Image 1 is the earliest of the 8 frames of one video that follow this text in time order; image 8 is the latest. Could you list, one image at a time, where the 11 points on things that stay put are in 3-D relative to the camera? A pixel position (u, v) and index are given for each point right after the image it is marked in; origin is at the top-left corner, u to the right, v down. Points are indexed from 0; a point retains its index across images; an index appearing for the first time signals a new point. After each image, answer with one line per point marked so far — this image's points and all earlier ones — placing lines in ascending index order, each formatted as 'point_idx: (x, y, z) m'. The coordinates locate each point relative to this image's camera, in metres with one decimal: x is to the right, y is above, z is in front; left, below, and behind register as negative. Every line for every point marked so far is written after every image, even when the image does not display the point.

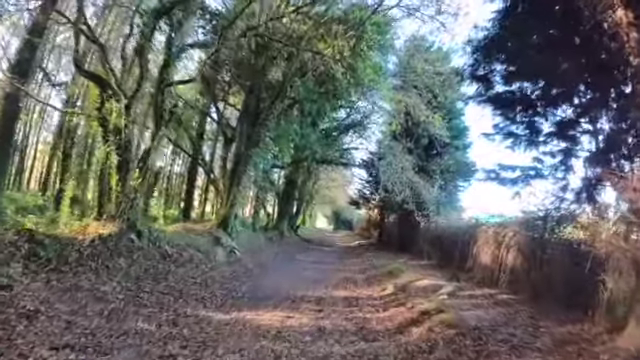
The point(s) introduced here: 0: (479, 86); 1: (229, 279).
0: (+3.5, +2.1, +13.9) m
1: (-2.0, -2.2, +13.6) m
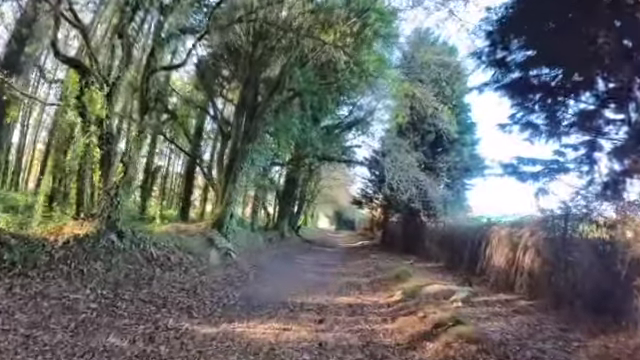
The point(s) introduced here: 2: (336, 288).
0: (+3.5, +2.2, +12.7) m
1: (-2.0, -2.1, +12.4) m
2: (+0.4, -2.4, +13.8) m
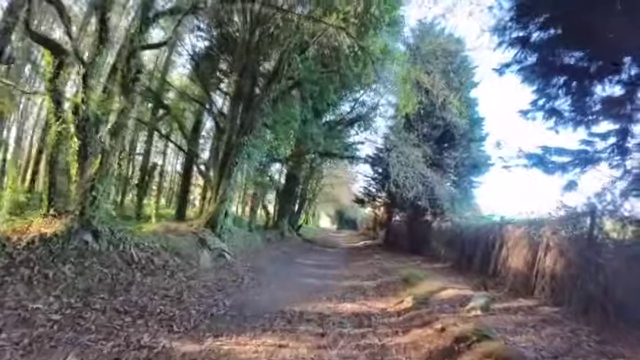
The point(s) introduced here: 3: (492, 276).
0: (+3.6, +2.3, +11.4) m
1: (-1.9, -2.0, +11.1) m
2: (+0.4, -2.2, +12.5) m
3: (+4.7, -2.6, +16.9) m
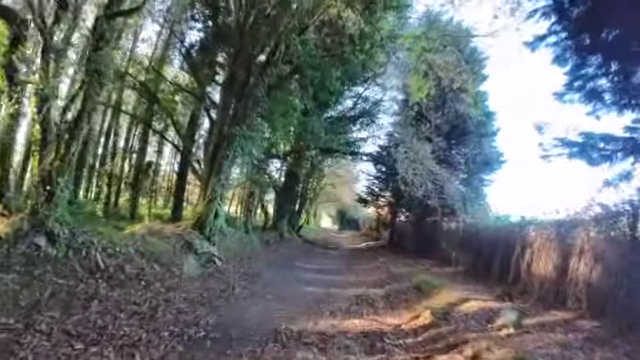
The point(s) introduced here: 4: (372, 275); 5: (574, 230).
0: (+3.6, +2.4, +9.7) m
1: (-1.9, -1.9, +9.4) m
2: (+0.4, -2.1, +10.8) m
3: (+4.7, -2.5, +15.2) m
4: (+1.3, -2.4, +16.1) m
5: (+5.0, -1.0, +12.4) m
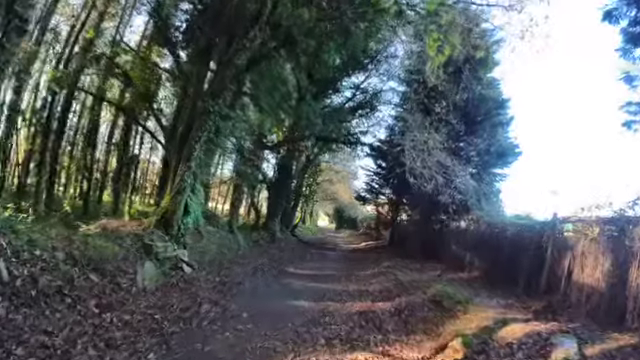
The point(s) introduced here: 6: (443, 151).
0: (+3.5, +2.6, +7.1) m
1: (-2.0, -1.6, +6.8) m
2: (+0.3, -1.9, +8.2) m
3: (+4.6, -2.3, +12.6) m
4: (+1.2, -2.2, +13.5) m
5: (+4.9, -0.8, +9.9) m
6: (+4.0, +0.9, +20.7) m
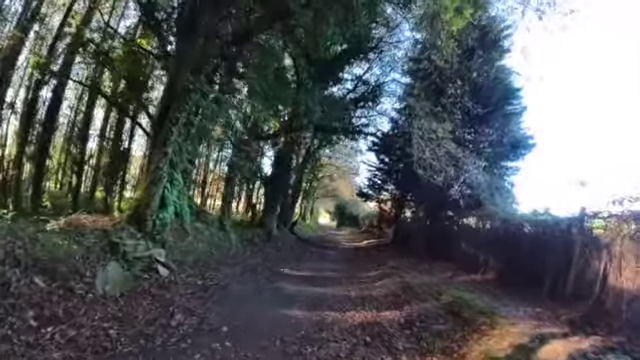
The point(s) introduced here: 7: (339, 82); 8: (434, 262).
0: (+3.5, +2.8, +5.6) m
1: (-2.0, -1.5, +5.3) m
2: (+0.3, -1.8, +6.7) m
3: (+4.6, -2.1, +11.1) m
4: (+1.2, -2.0, +12.0) m
5: (+4.9, -0.6, +8.4) m
6: (+4.0, +1.1, +19.2) m
7: (+0.6, +3.2, +18.9) m
8: (+3.6, -2.6, +19.9) m
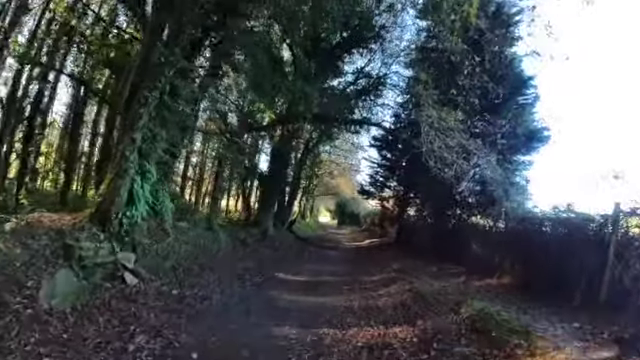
0: (+3.4, +2.9, +4.1) m
1: (-2.1, -1.4, +3.9) m
2: (+0.2, -1.7, +5.3) m
3: (+4.5, -2.0, +9.6) m
4: (+1.1, -1.9, +10.5) m
5: (+4.8, -0.5, +6.9) m
6: (+4.0, +1.3, +17.7) m
7: (+0.6, +3.4, +17.4) m
8: (+3.6, -2.5, +18.5) m
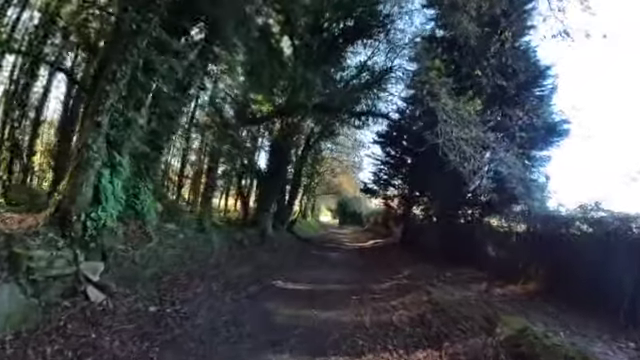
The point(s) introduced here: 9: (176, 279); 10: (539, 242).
0: (+3.5, +3.0, +2.7) m
1: (-2.0, -1.3, +2.5) m
2: (+0.3, -1.6, +3.9) m
3: (+4.6, -1.9, +8.2) m
4: (+1.2, -1.8, +9.1) m
5: (+4.9, -0.4, +5.5) m
6: (+4.0, +1.4, +16.3) m
7: (+0.6, +3.5, +16.0) m
8: (+3.7, -2.4, +17.1) m
9: (-2.1, -1.4, +9.2) m
10: (+4.5, -1.3, +12.9) m
